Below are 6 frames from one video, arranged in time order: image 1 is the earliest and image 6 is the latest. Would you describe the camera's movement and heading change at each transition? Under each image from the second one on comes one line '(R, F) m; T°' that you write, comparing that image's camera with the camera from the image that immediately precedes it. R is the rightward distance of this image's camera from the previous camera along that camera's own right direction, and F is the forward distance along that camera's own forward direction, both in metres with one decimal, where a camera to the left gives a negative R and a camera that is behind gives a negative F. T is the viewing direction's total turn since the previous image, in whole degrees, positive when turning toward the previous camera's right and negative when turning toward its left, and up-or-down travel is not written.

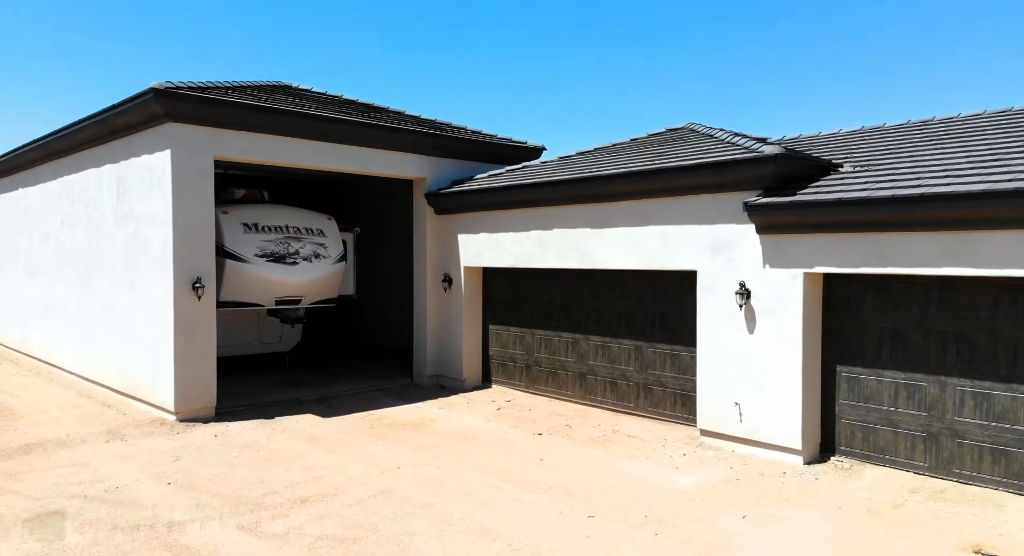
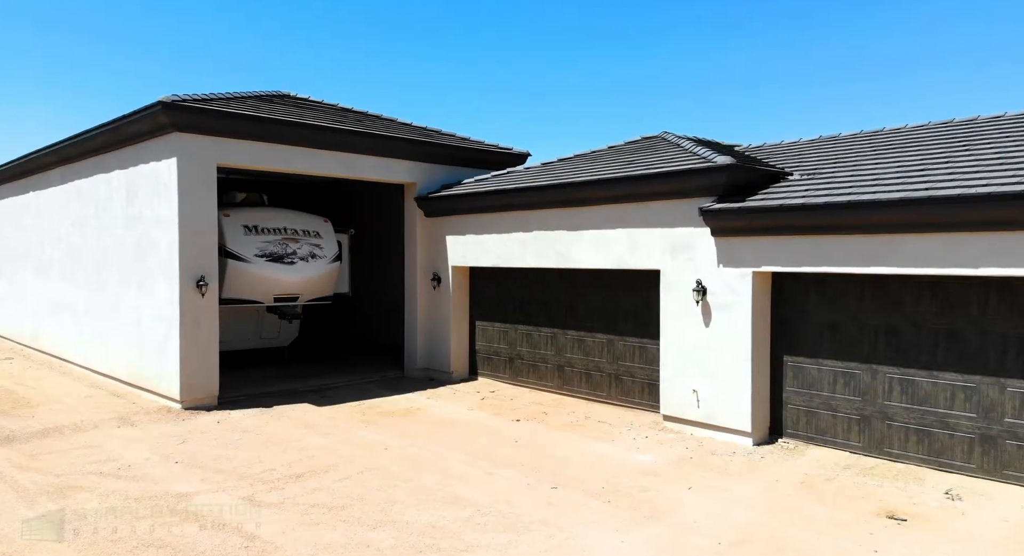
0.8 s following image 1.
(+0.3, -0.9) m; 0°
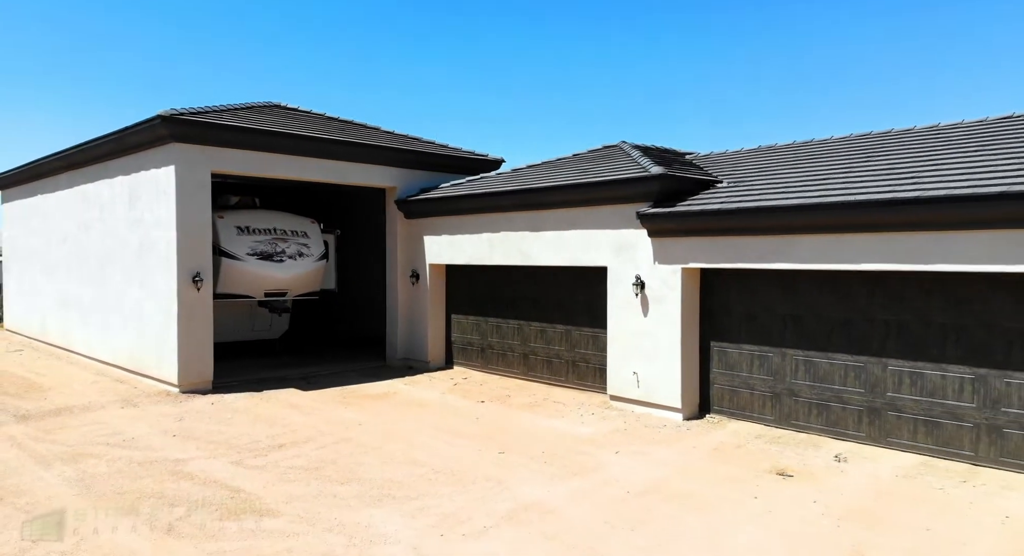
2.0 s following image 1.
(+0.6, -1.3) m; 0°
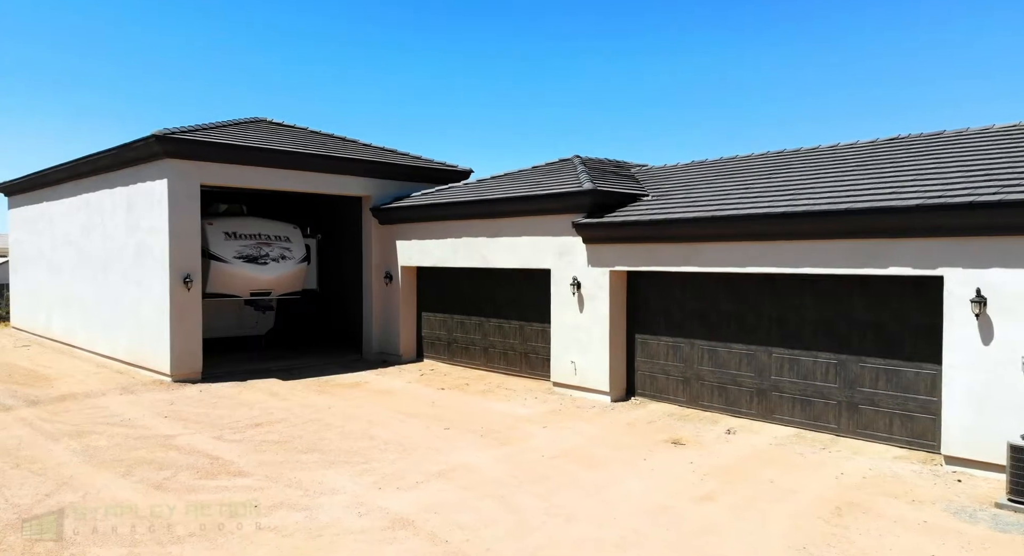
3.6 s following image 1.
(+0.8, -1.6) m; 0°
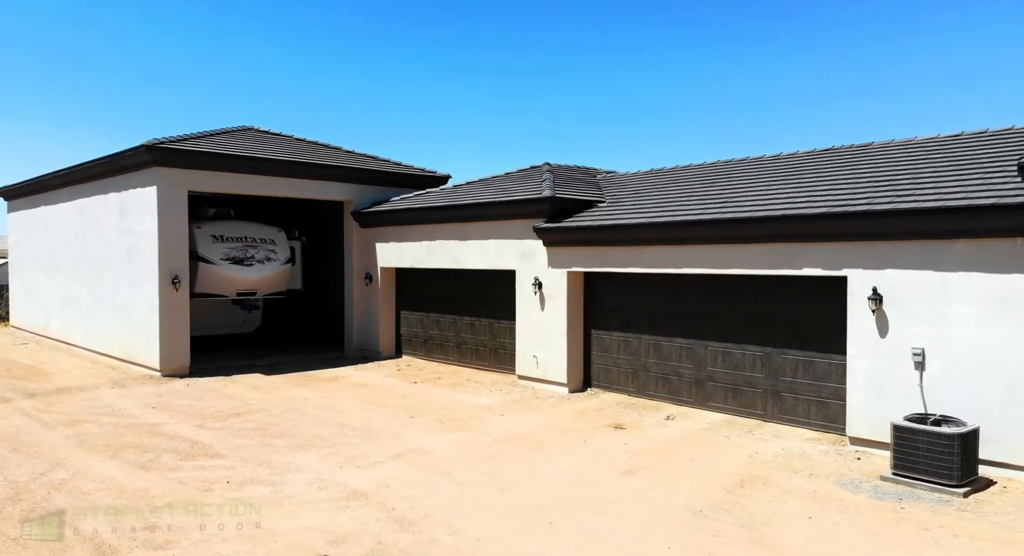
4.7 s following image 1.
(+0.6, -1.0) m; 0°
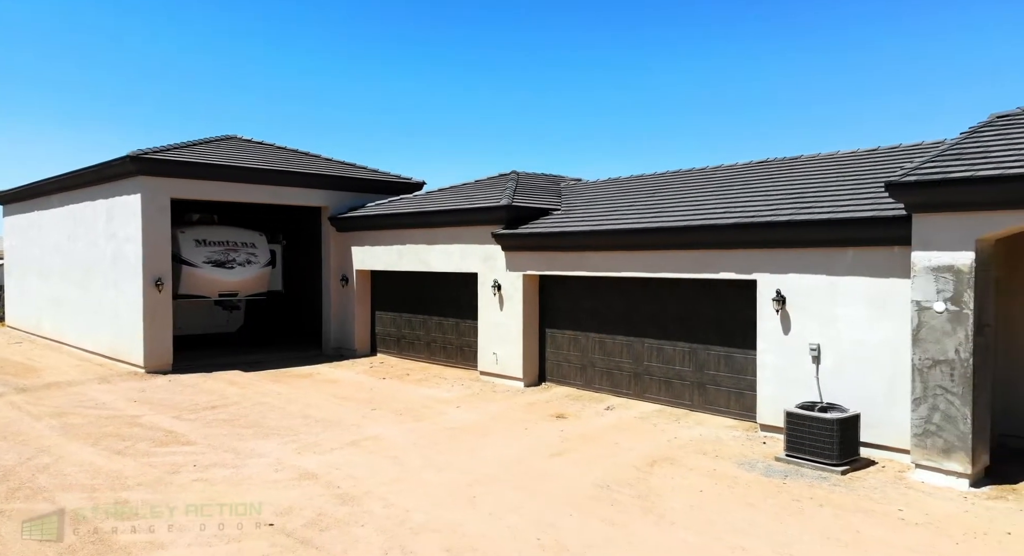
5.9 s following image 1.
(+0.8, -1.0) m; 0°
